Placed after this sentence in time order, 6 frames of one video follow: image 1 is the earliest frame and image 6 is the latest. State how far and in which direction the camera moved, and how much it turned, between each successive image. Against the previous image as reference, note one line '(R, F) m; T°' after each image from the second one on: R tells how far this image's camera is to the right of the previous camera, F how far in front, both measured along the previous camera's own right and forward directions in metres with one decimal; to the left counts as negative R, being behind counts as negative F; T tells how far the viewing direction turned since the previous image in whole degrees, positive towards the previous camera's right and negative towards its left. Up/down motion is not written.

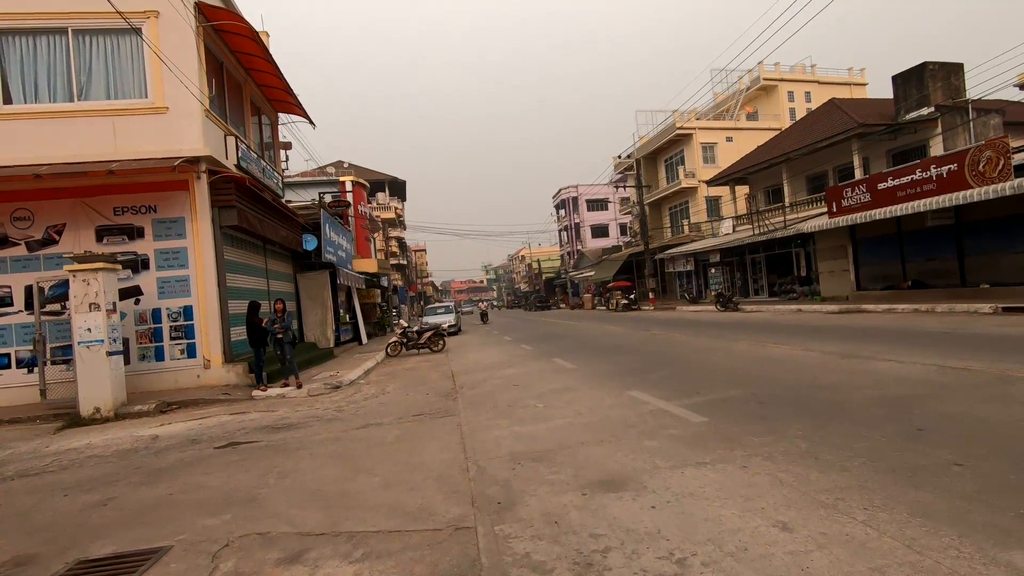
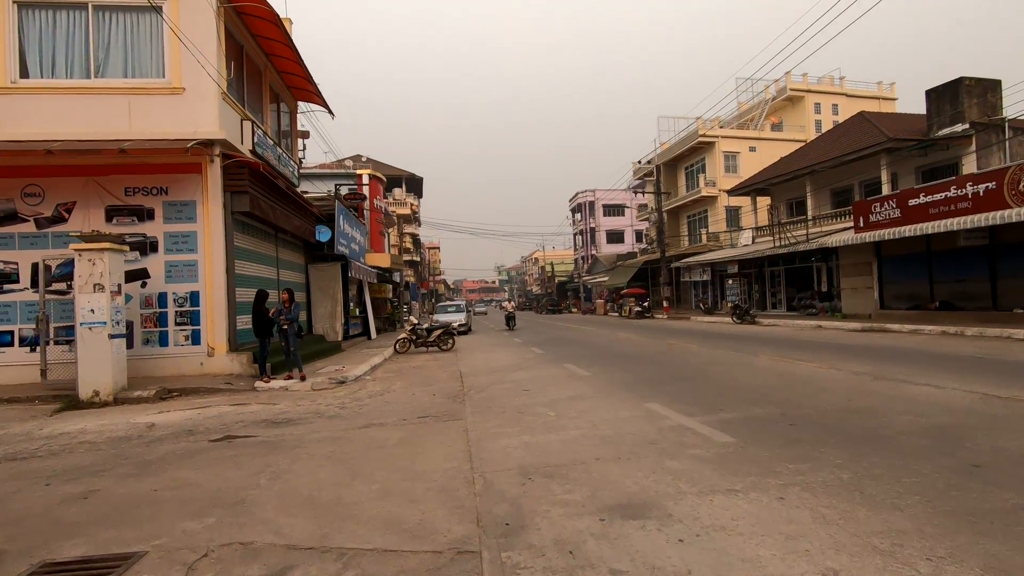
(-0.1, +0.4) m; -1°
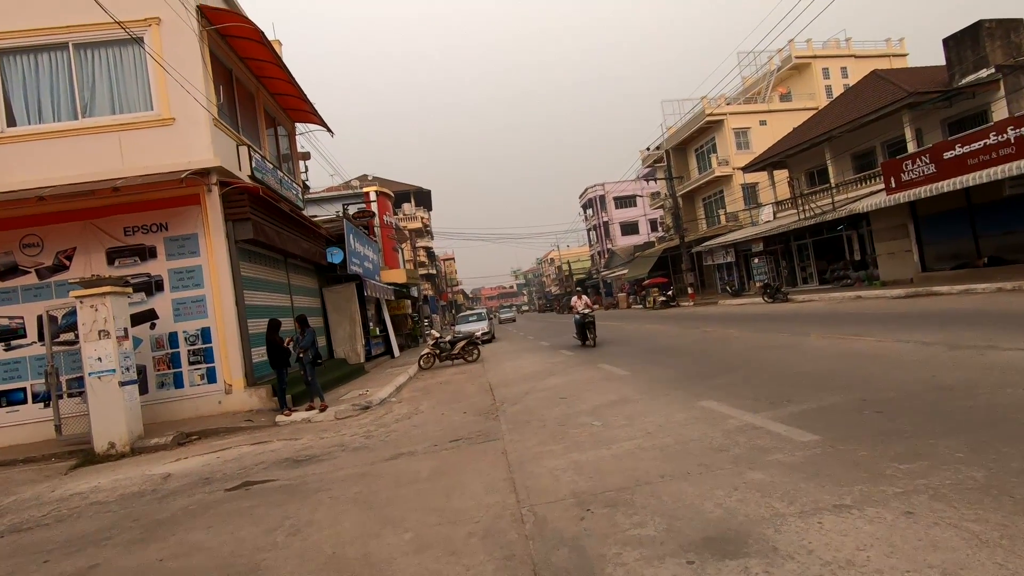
(-0.1, +0.7) m; -2°
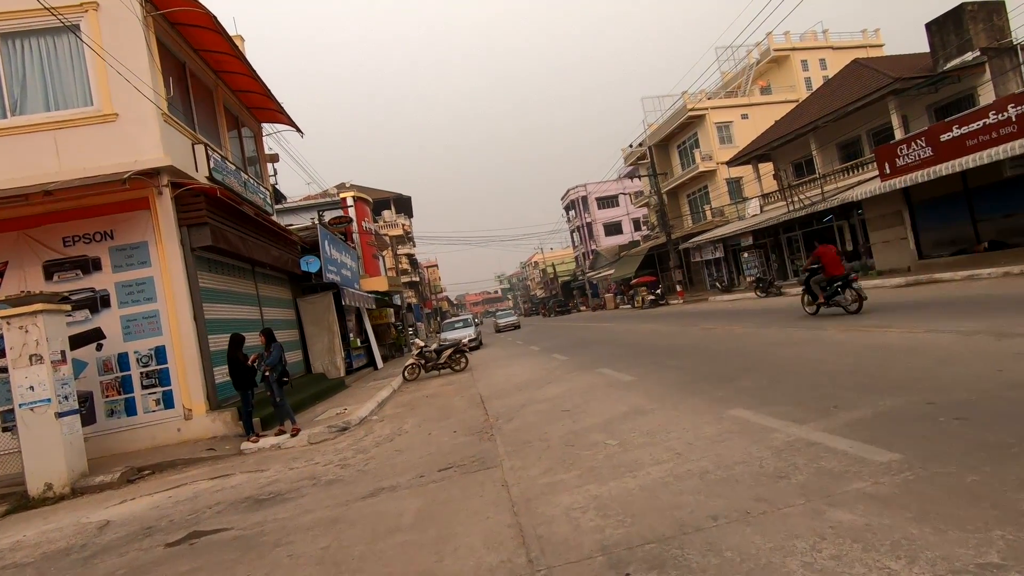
(-0.1, +1.0) m; +2°
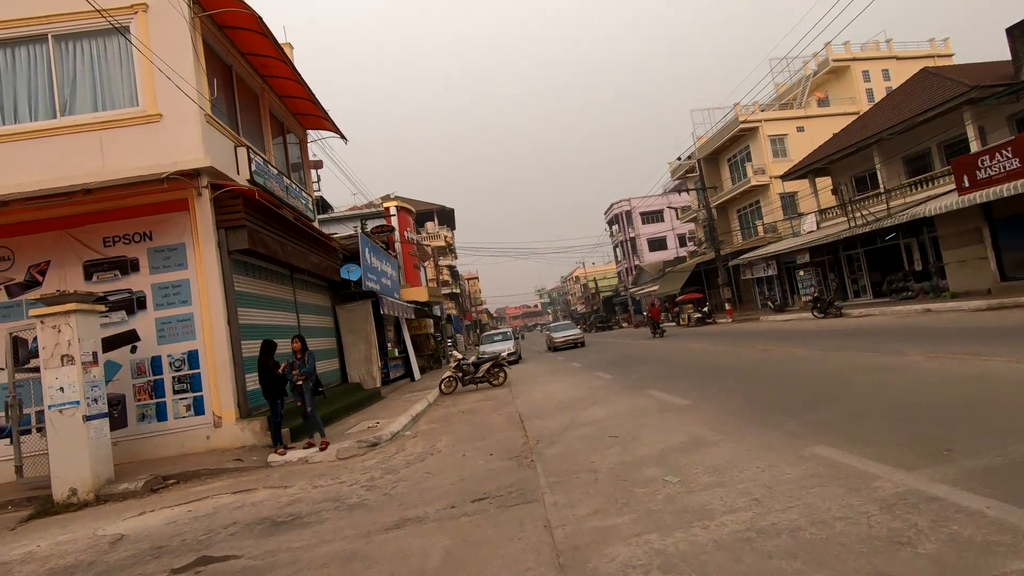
(-0.1, +0.6) m; -4°
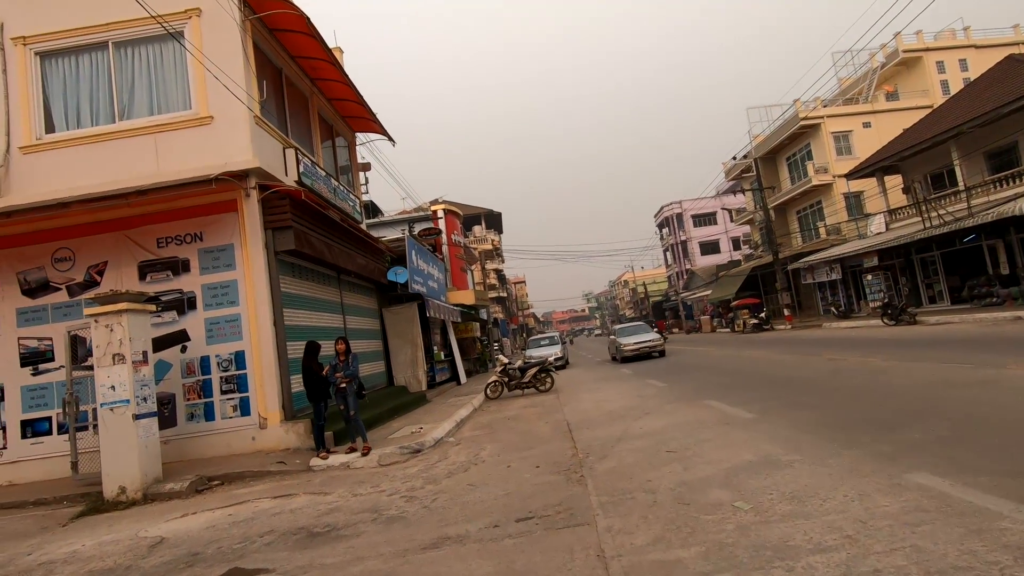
(0.0, +0.4) m; -5°
